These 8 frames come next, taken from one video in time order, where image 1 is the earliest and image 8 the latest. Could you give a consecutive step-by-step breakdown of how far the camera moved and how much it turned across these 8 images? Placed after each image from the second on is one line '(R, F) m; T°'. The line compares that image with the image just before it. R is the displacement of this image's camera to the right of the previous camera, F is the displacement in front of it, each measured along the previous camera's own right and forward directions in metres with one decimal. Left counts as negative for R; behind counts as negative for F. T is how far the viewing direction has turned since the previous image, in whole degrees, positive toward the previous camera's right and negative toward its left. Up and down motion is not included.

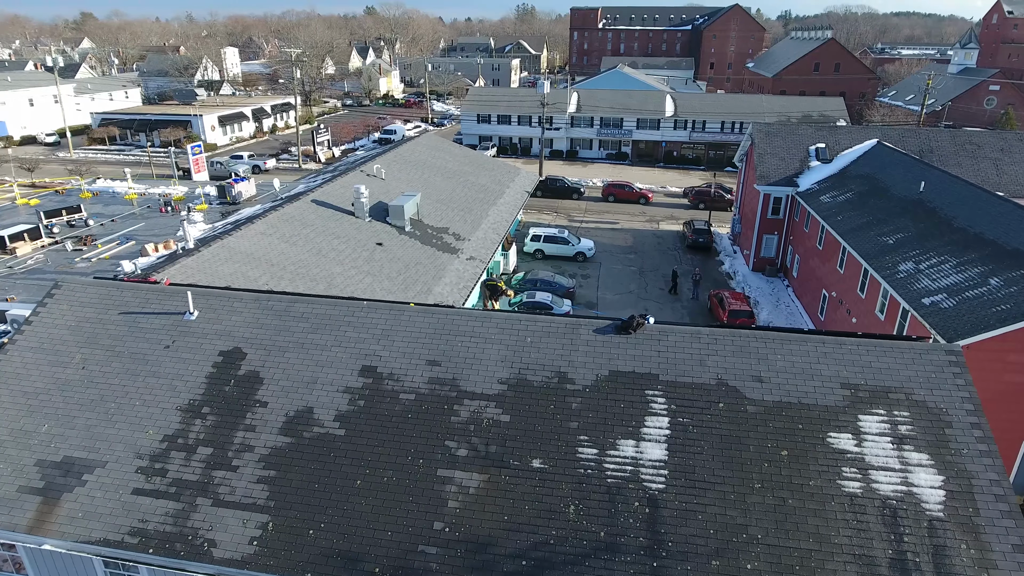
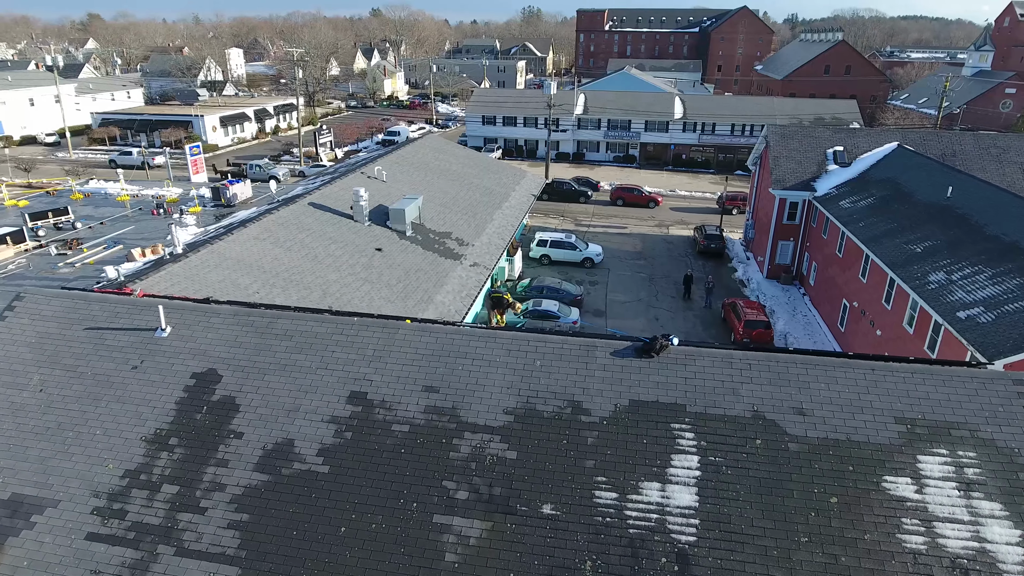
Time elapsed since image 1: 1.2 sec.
(0.0, +1.0) m; 0°
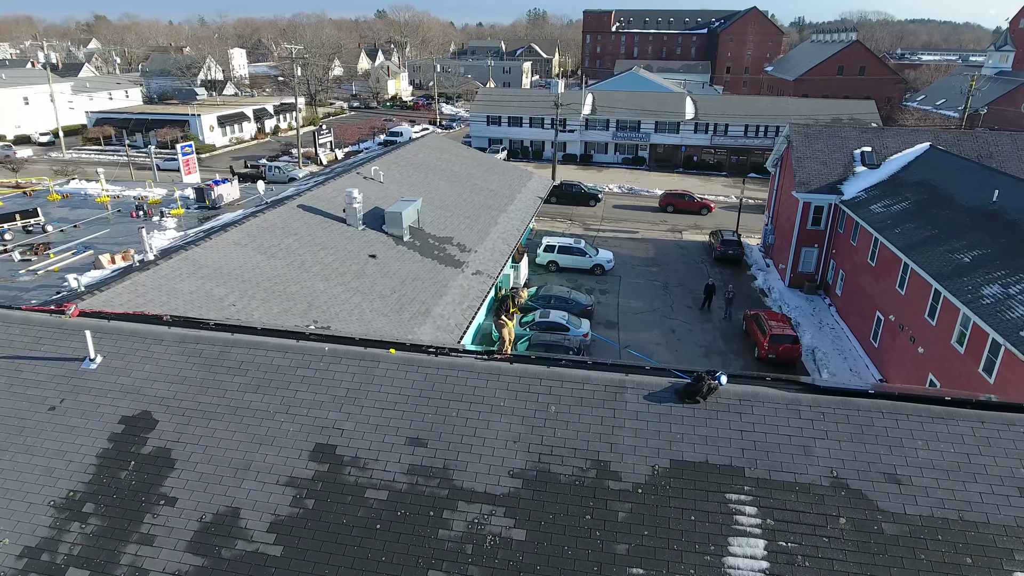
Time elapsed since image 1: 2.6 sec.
(0.0, +1.6) m; 0°
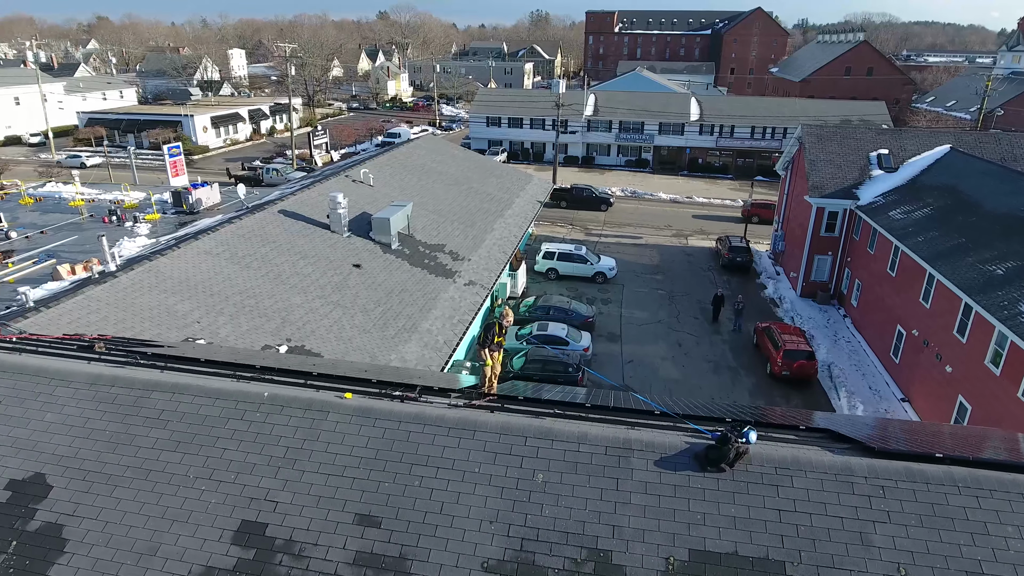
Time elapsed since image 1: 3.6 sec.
(+0.2, +1.3) m; 0°
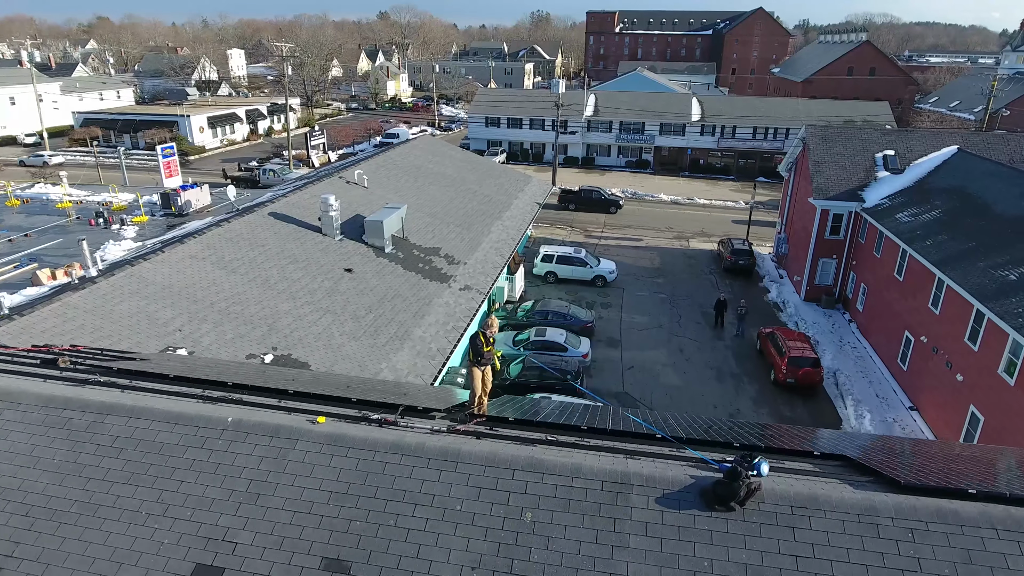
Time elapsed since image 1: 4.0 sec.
(+0.1, +0.5) m; 0°
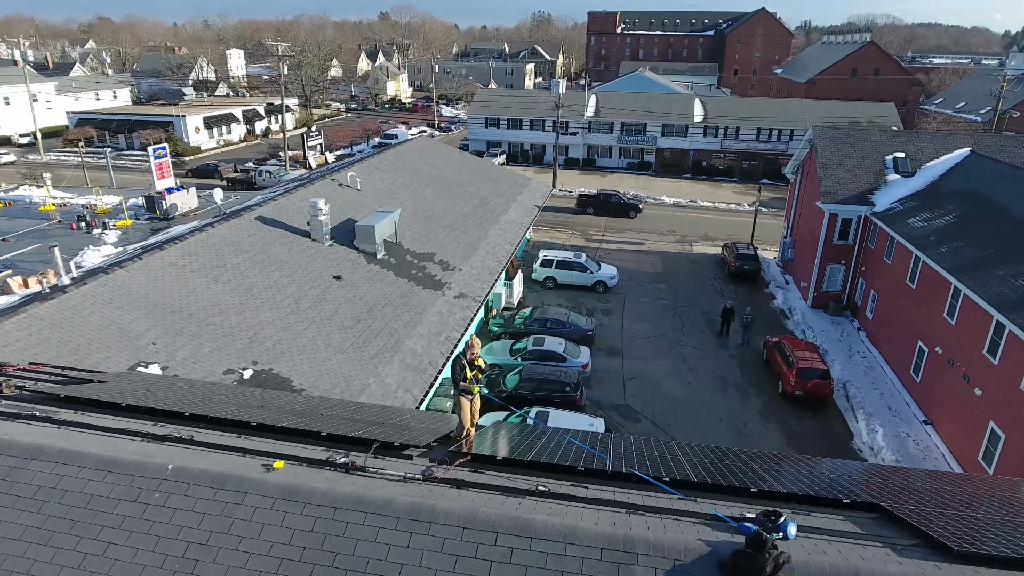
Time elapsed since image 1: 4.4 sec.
(+0.1, +0.7) m; 0°
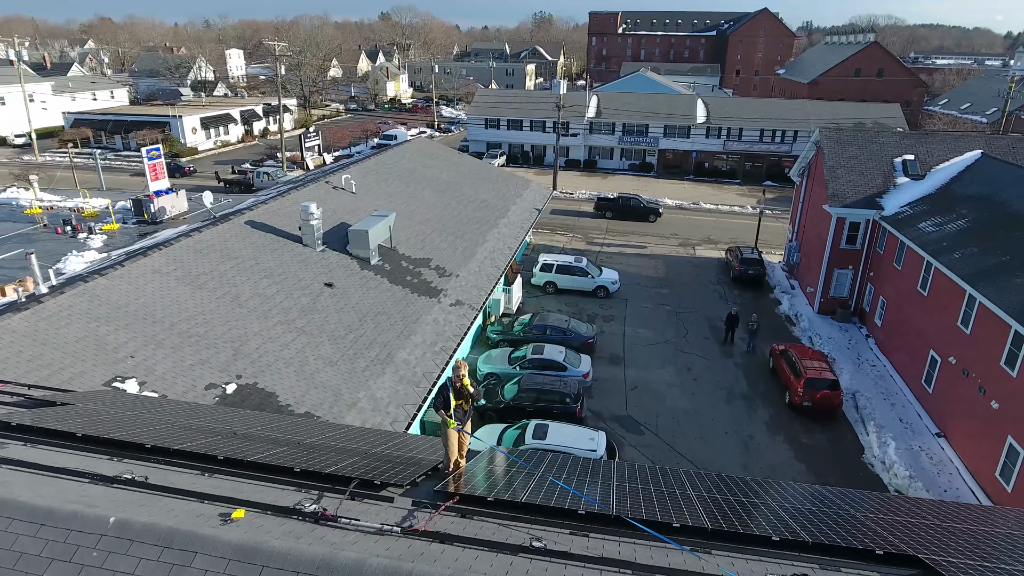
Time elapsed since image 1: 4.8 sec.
(+0.1, +0.6) m; 0°
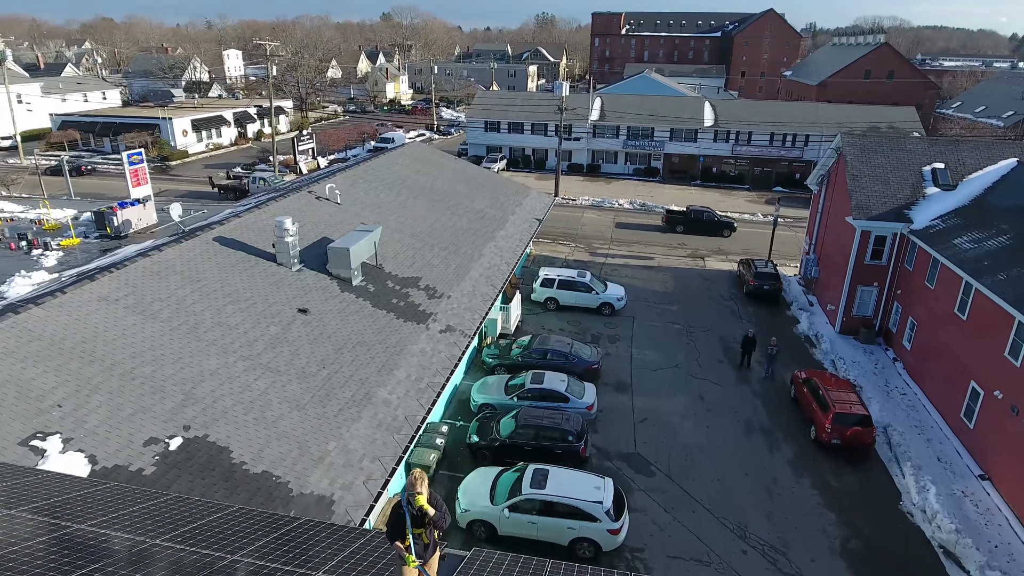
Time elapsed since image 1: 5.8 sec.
(+0.1, +1.6) m; 0°
